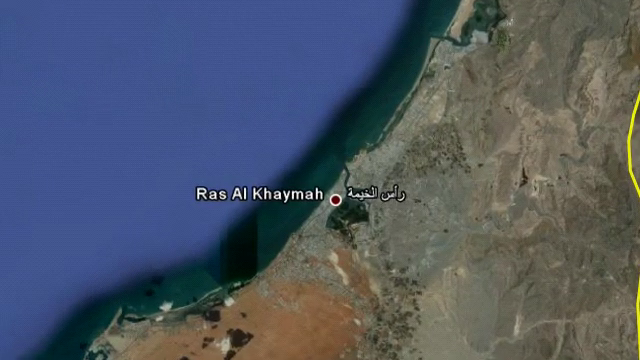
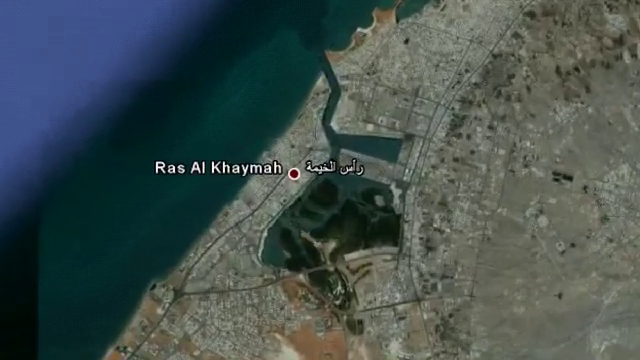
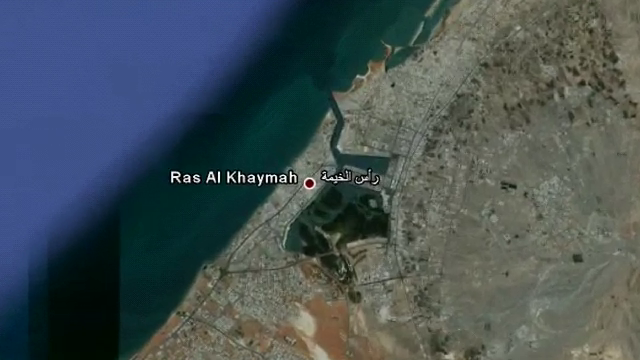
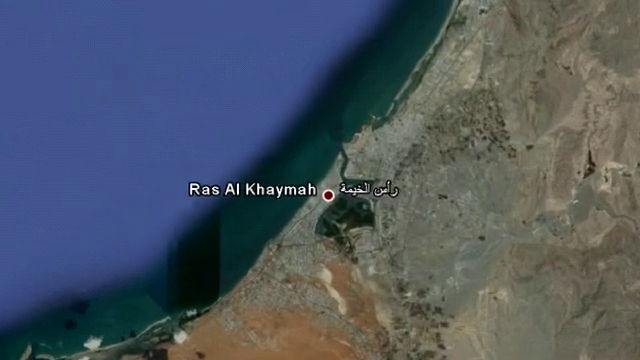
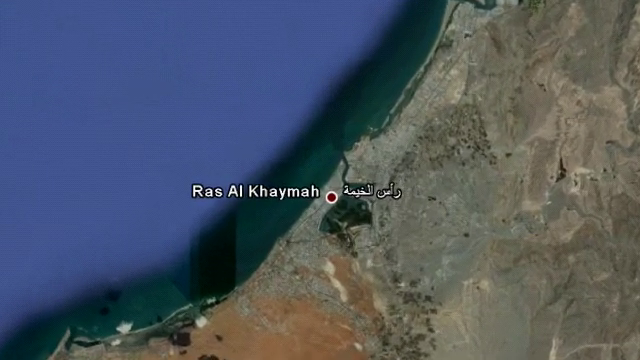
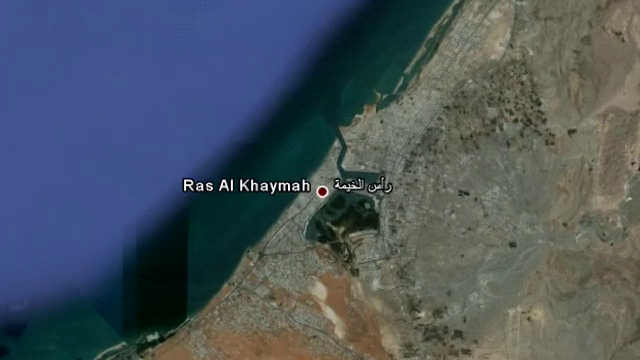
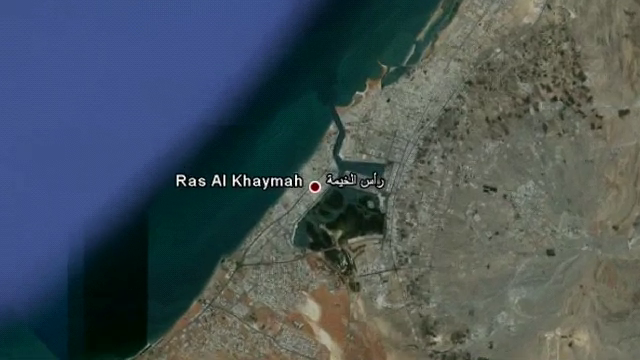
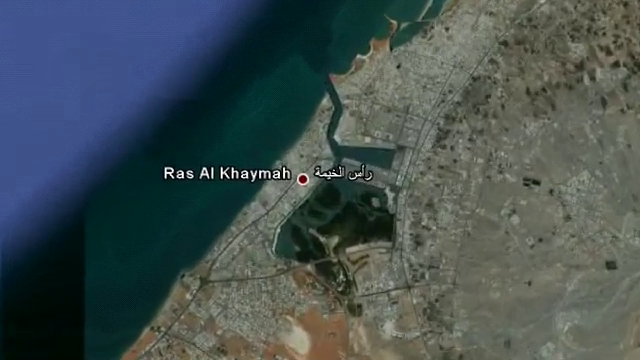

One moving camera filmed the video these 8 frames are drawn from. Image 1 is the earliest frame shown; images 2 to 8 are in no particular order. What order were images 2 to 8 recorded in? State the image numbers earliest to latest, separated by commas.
5, 4, 6, 7, 3, 8, 2
